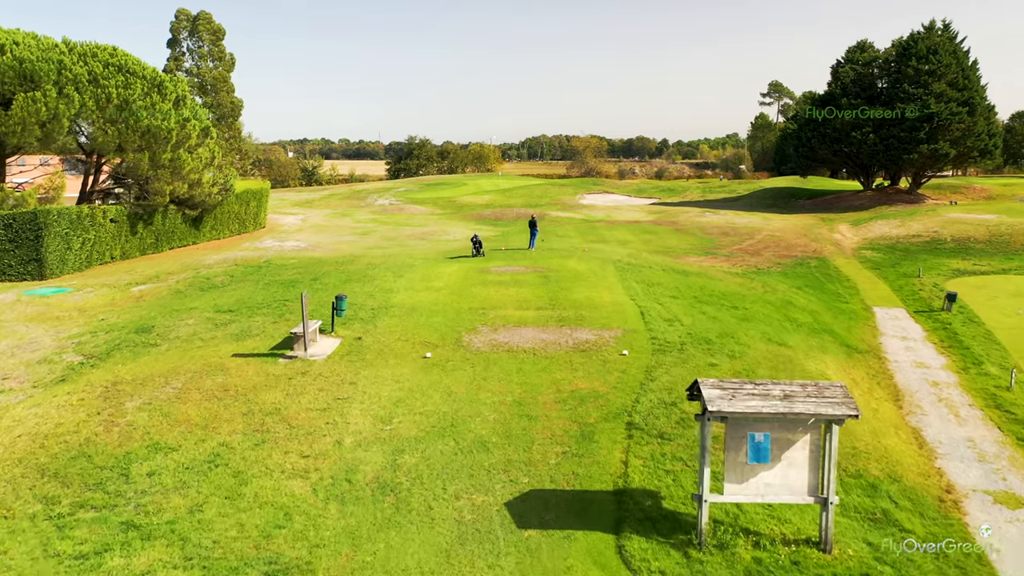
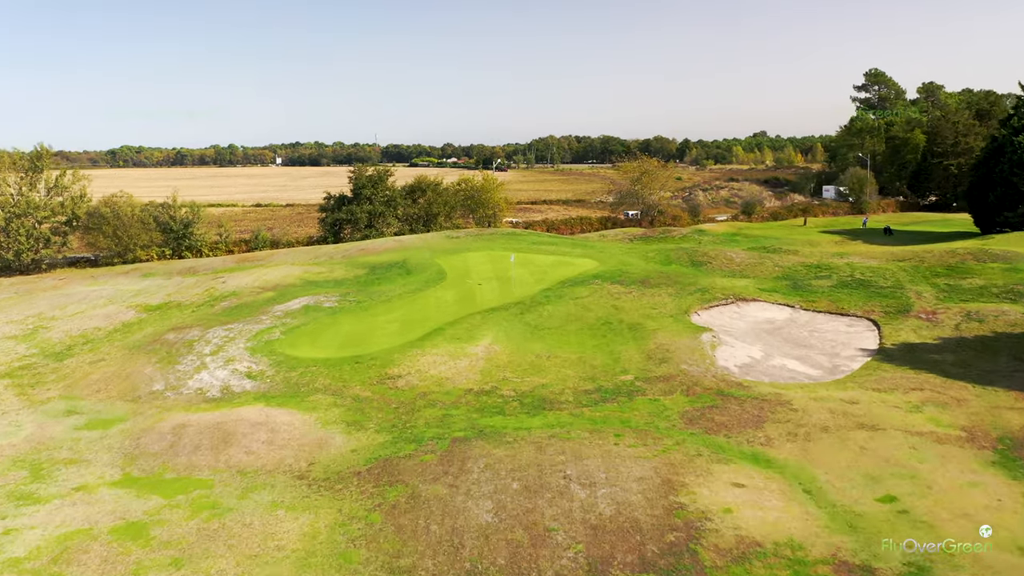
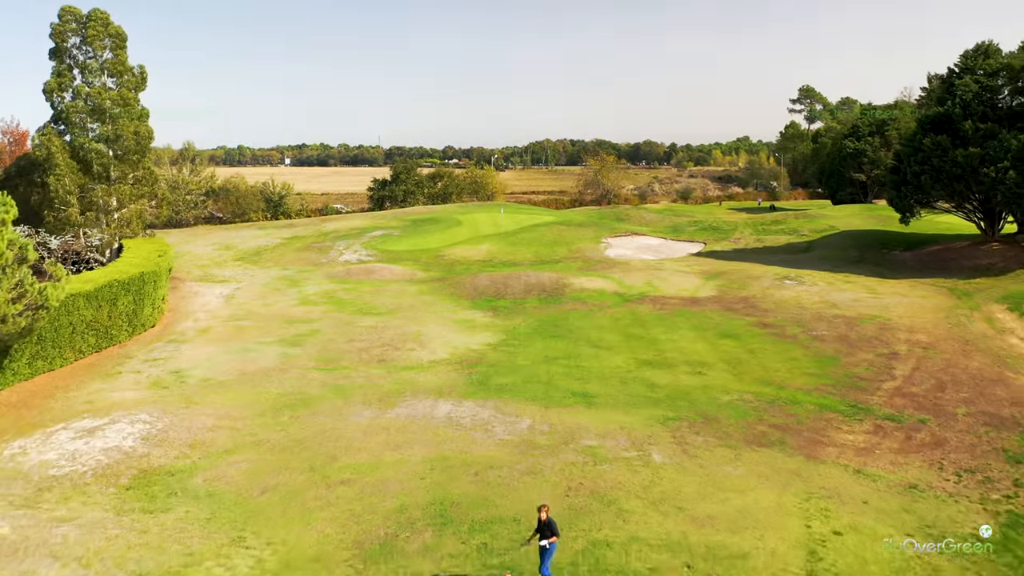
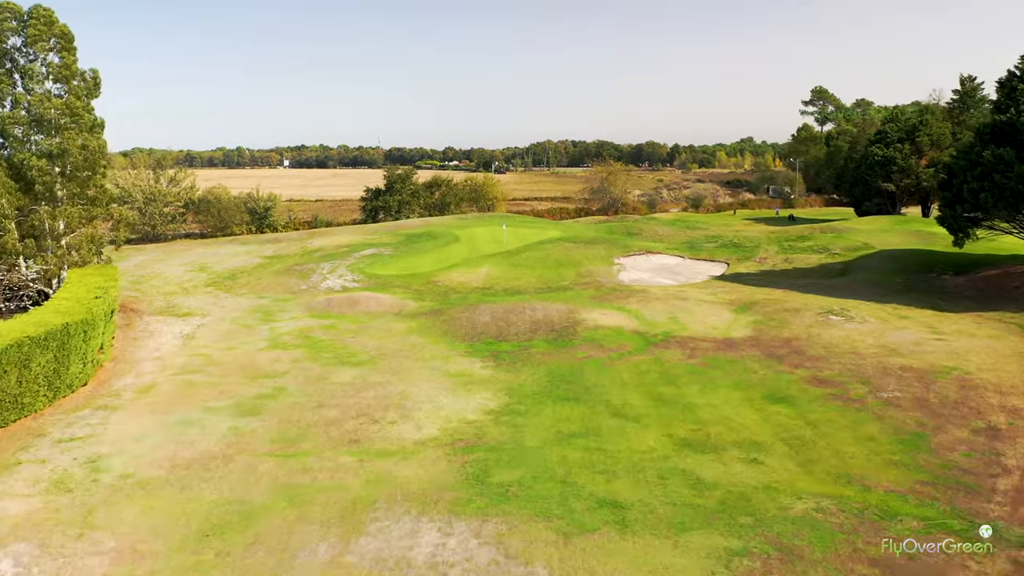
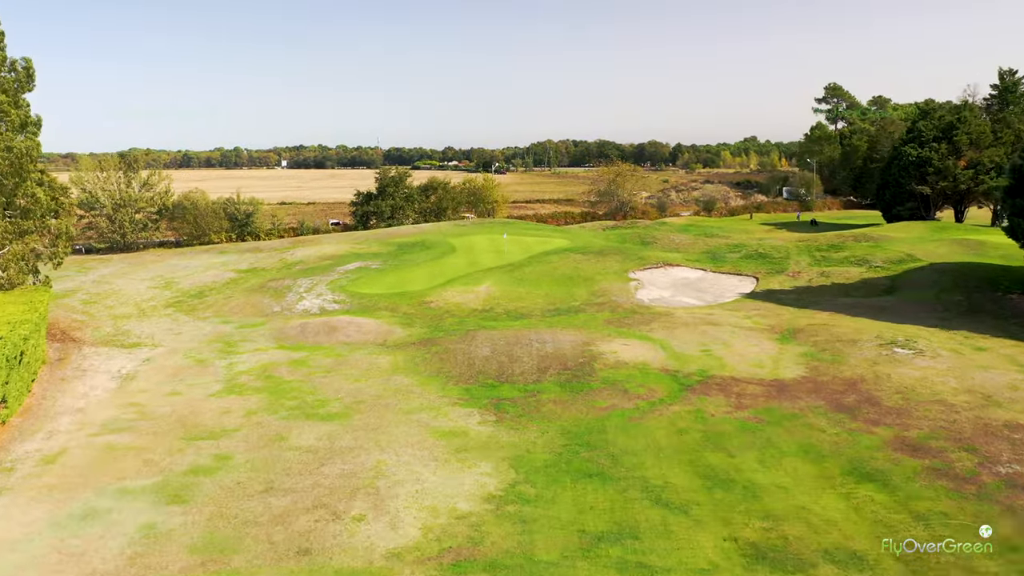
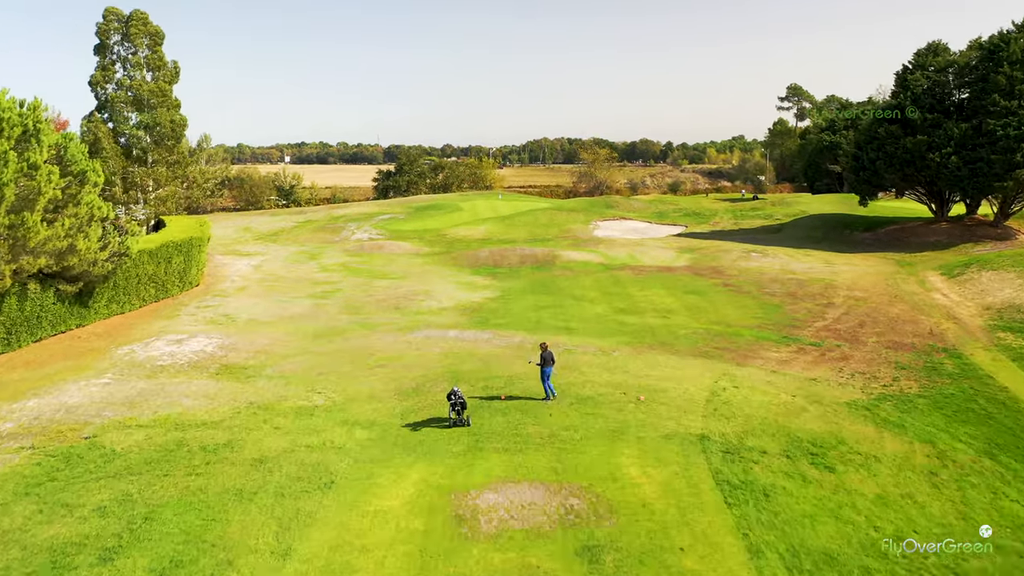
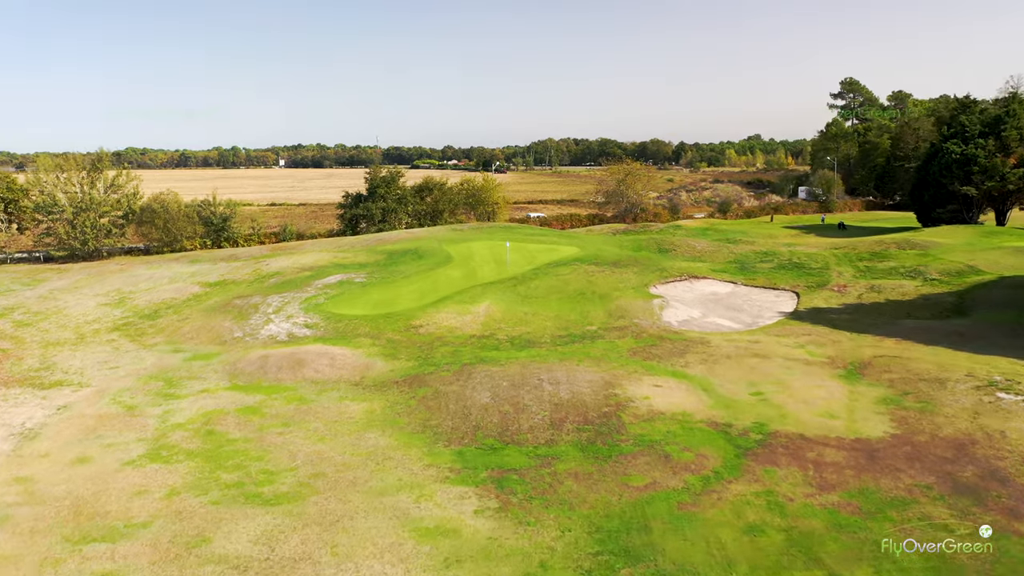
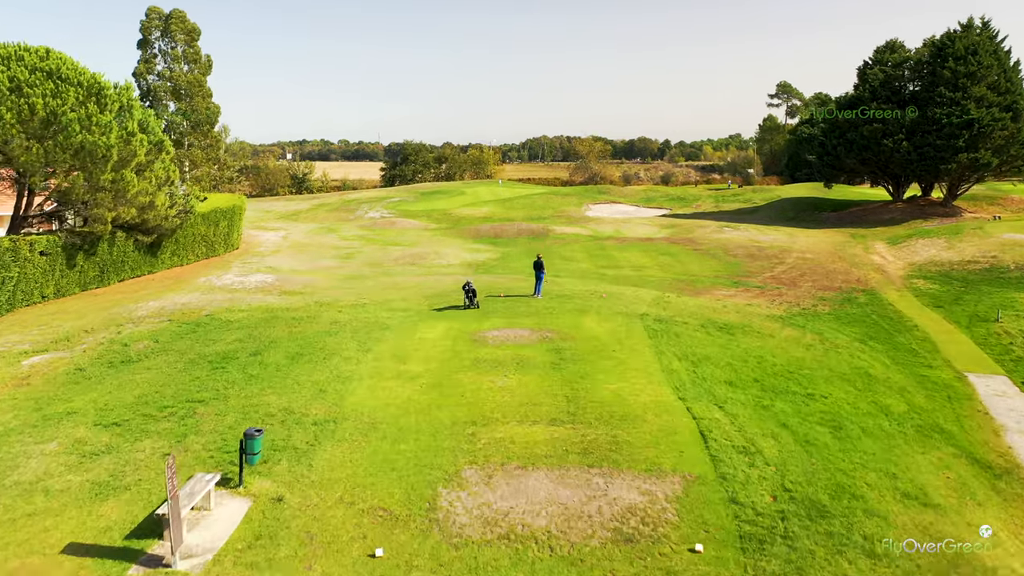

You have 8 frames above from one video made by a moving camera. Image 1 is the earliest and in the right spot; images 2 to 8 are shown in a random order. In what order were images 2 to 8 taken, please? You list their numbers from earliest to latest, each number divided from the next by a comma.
8, 6, 3, 4, 5, 7, 2
